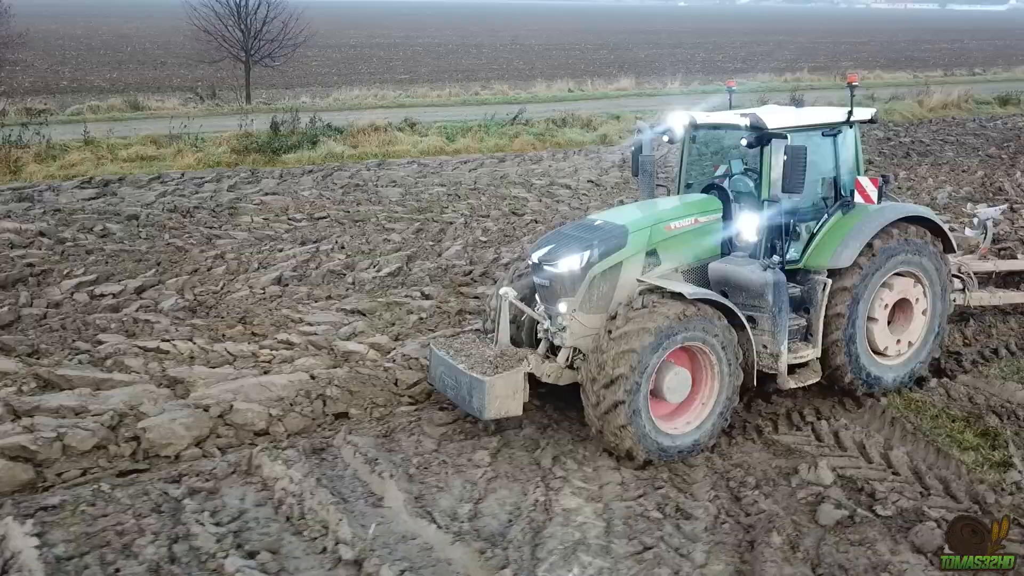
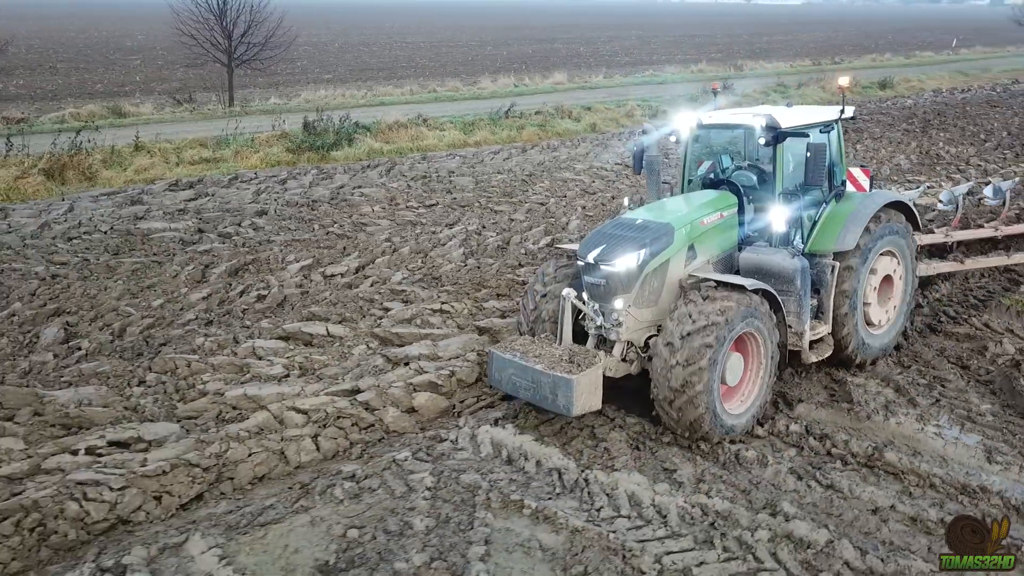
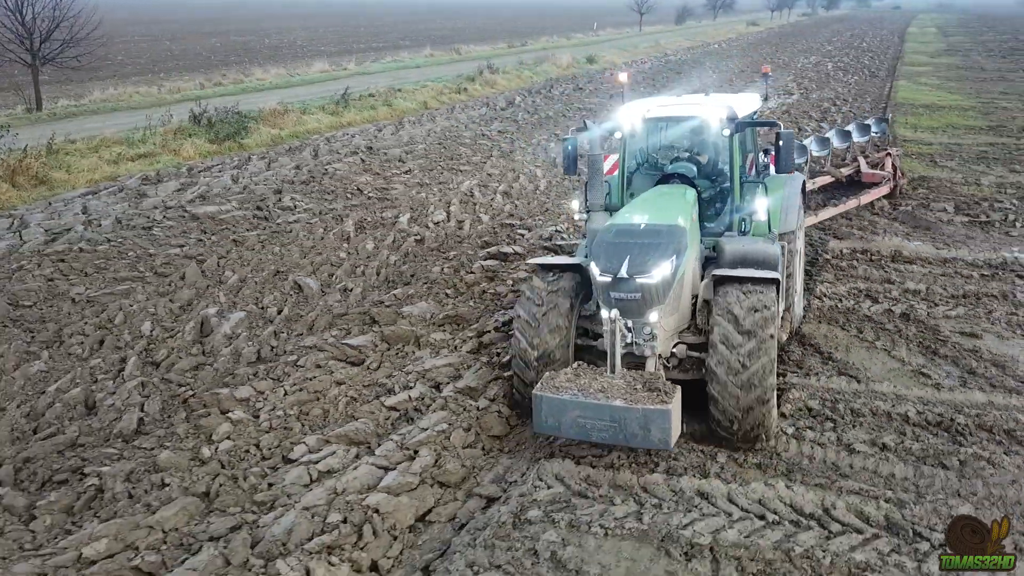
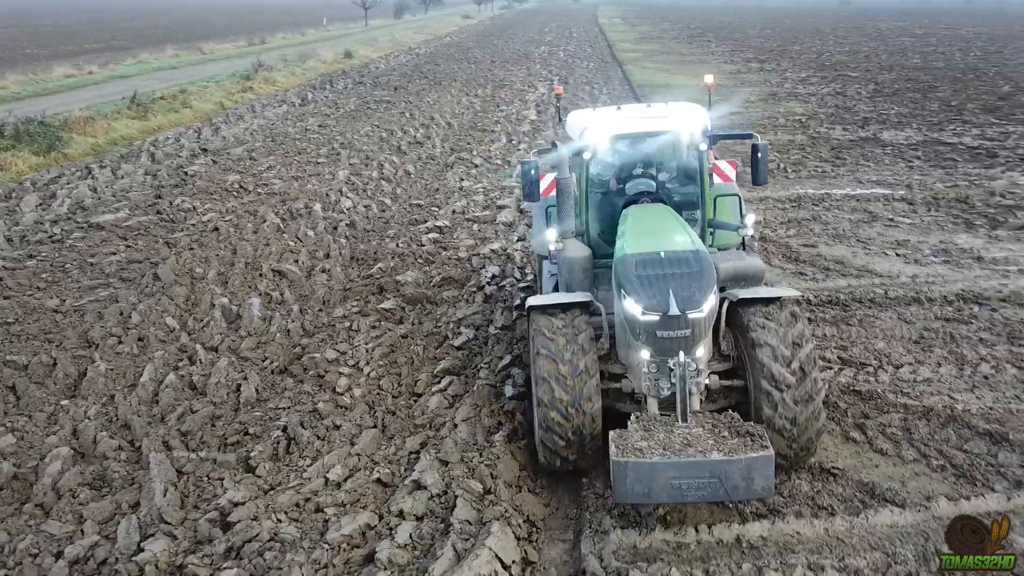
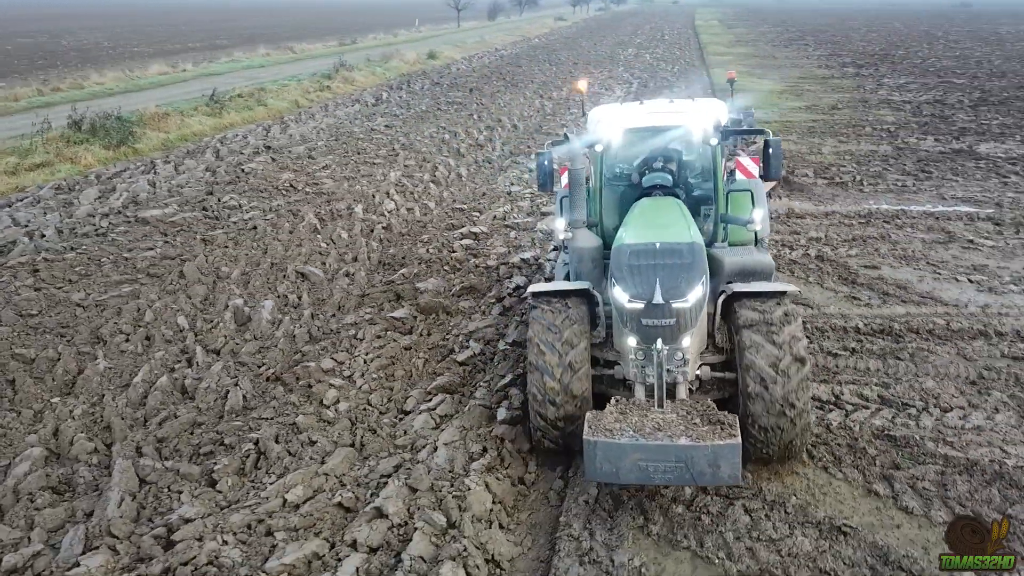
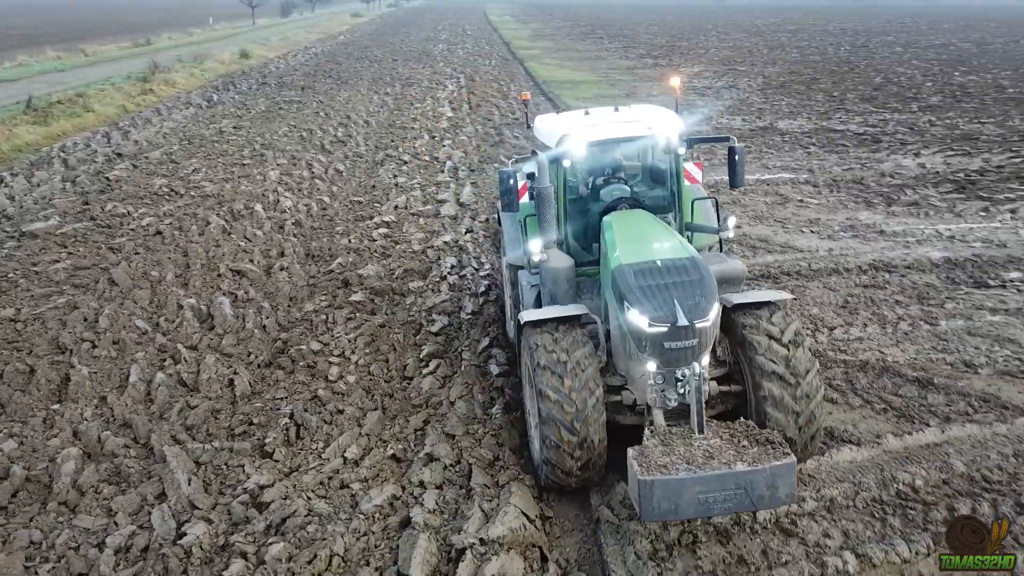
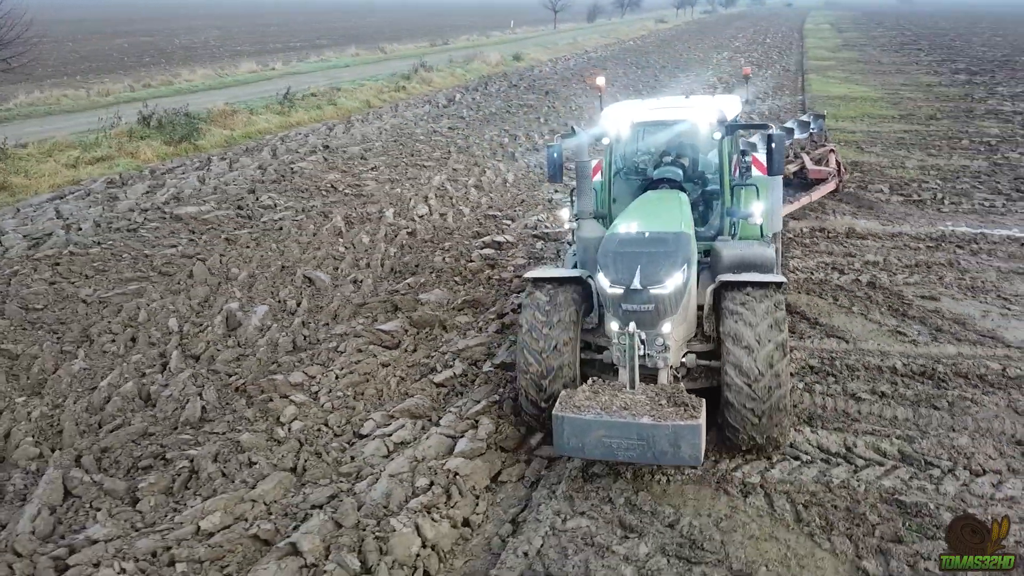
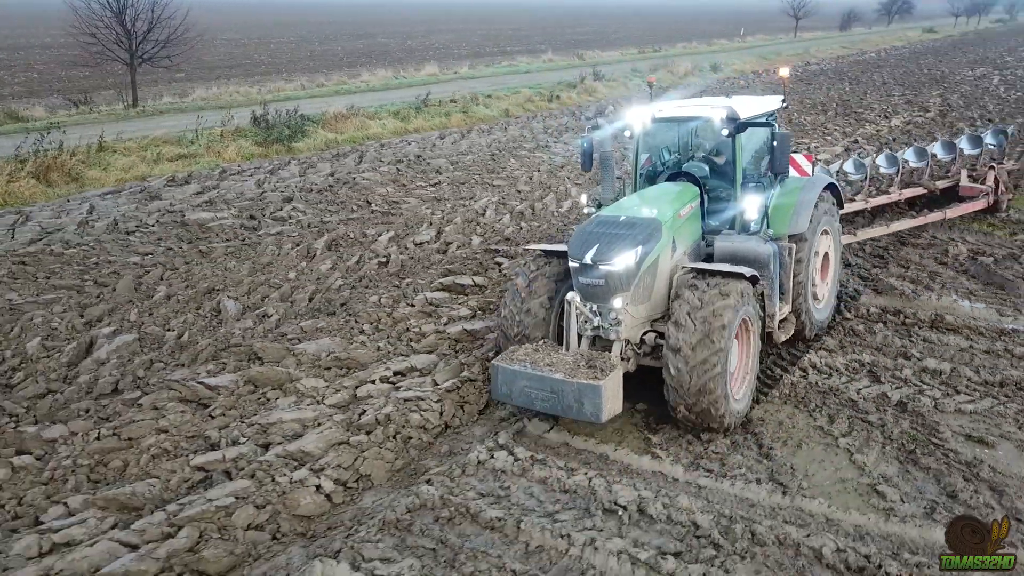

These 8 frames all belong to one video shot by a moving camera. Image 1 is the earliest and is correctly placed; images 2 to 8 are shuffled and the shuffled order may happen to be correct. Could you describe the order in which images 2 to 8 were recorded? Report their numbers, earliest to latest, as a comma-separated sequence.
2, 8, 3, 7, 5, 4, 6
